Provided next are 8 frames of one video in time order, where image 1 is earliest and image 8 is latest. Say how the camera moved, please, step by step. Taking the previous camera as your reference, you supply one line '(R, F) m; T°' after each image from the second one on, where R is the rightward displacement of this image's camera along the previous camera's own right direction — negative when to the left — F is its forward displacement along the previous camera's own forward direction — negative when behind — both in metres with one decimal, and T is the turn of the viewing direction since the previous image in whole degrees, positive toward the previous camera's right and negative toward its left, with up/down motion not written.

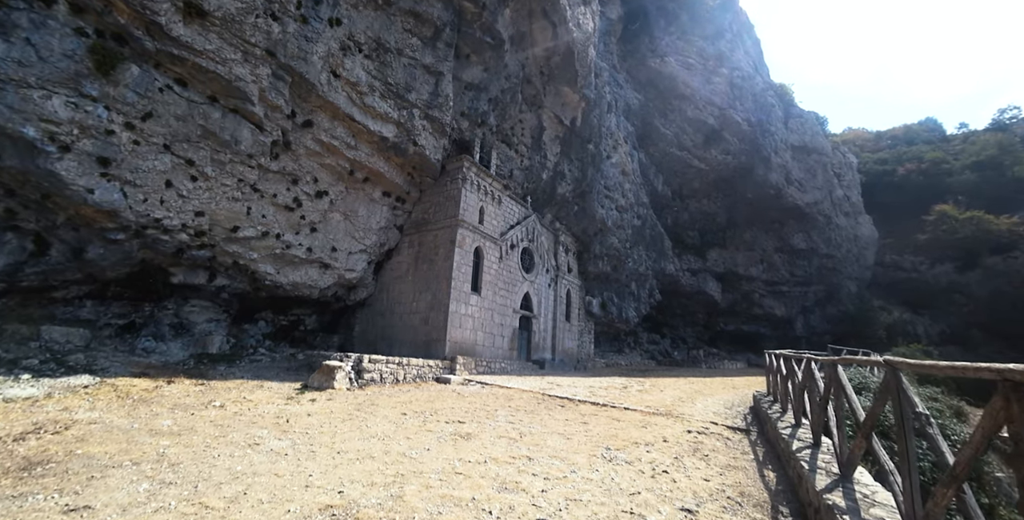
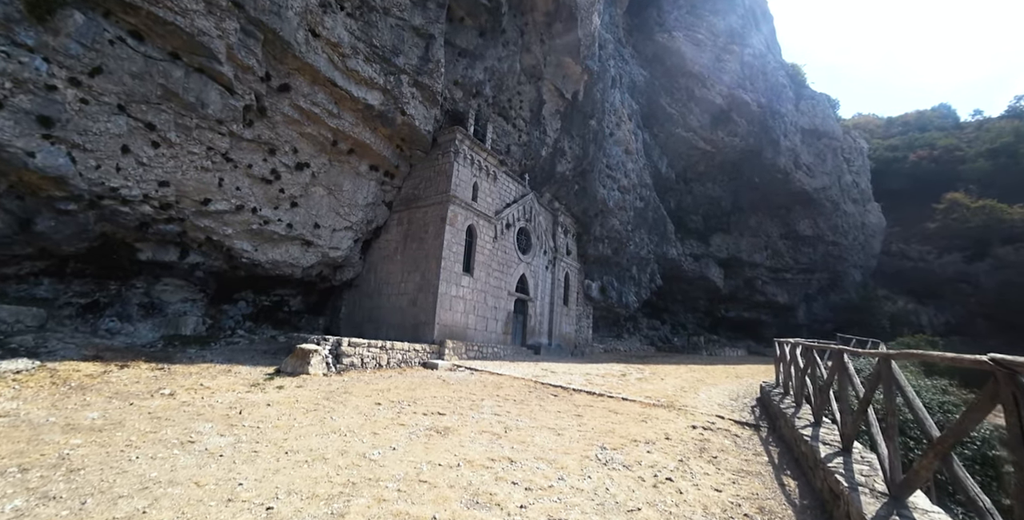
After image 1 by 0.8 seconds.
(+0.2, +0.8) m; 0°
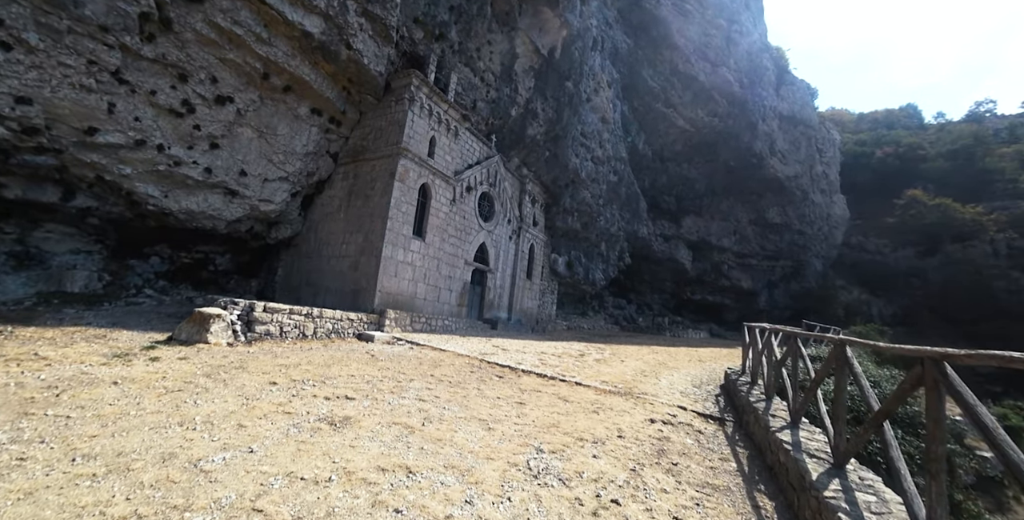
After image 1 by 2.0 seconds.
(+0.5, +1.2) m; +4°
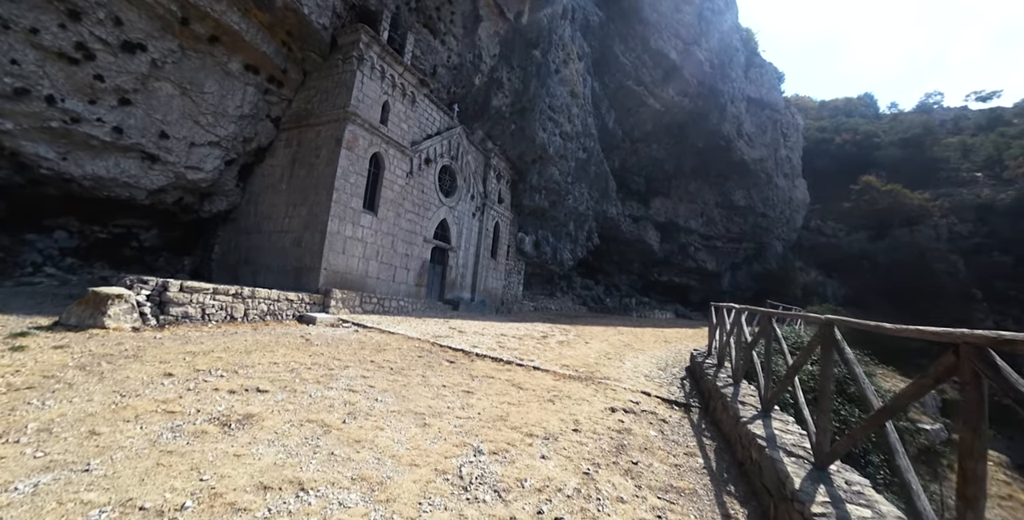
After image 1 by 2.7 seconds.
(+0.3, +0.7) m; +4°
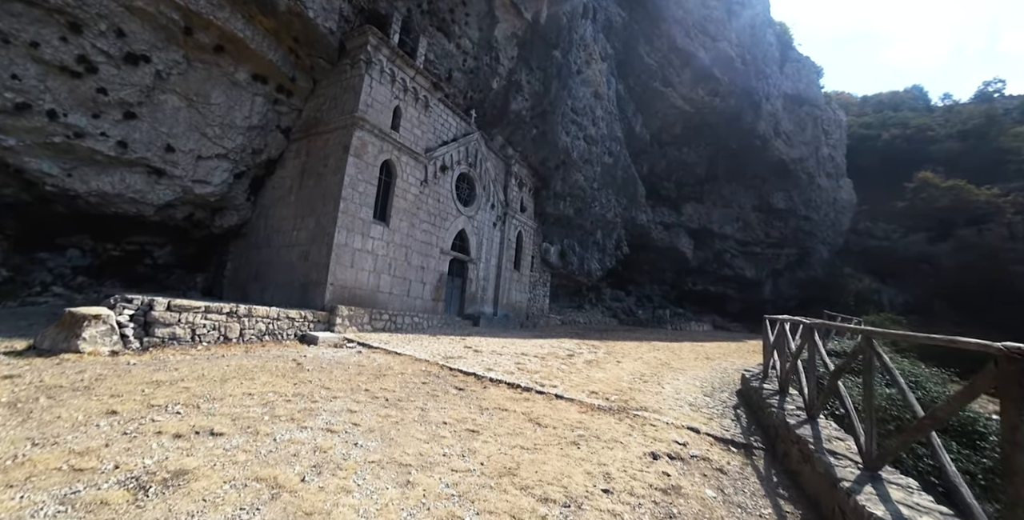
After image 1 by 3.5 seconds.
(+0.2, +0.9) m; -4°
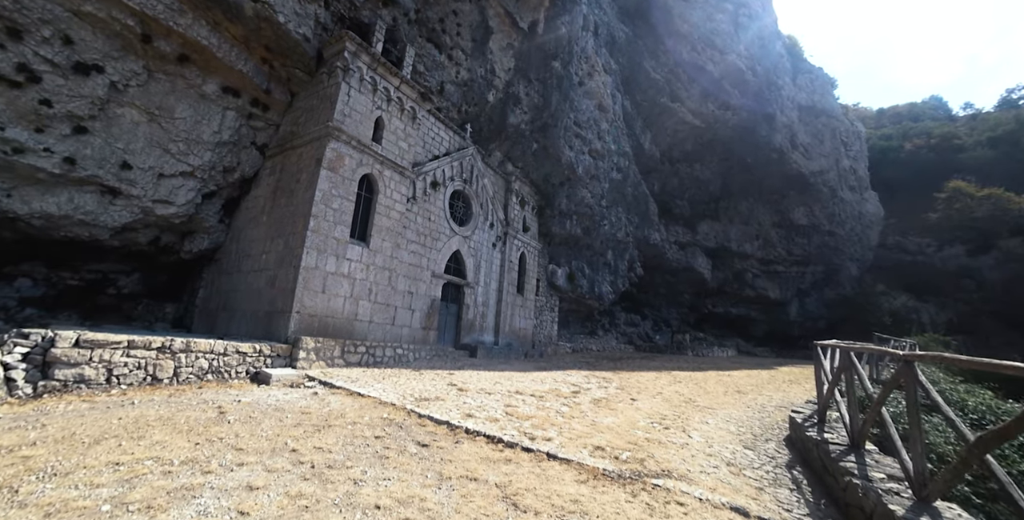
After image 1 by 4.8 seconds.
(+0.4, +1.3) m; -2°
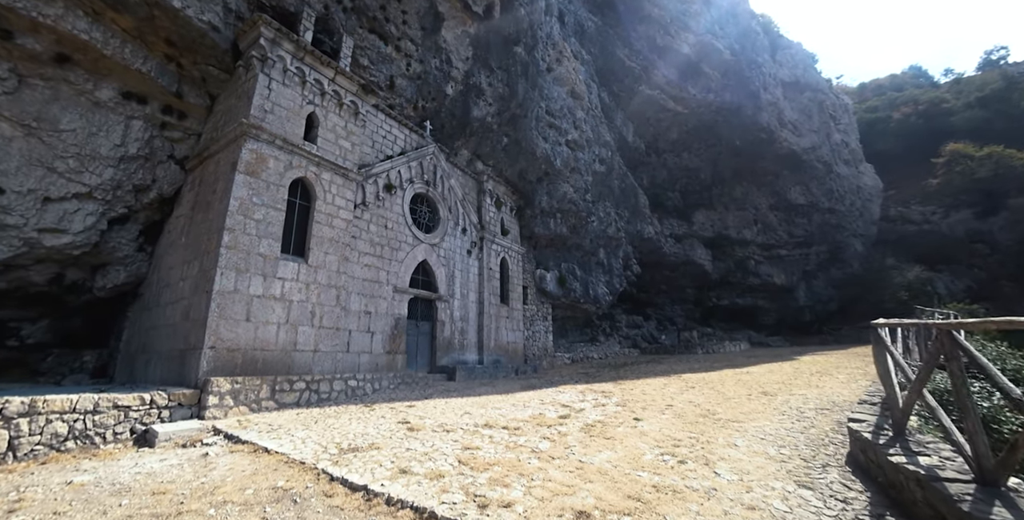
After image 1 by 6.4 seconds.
(+0.6, +1.5) m; 0°
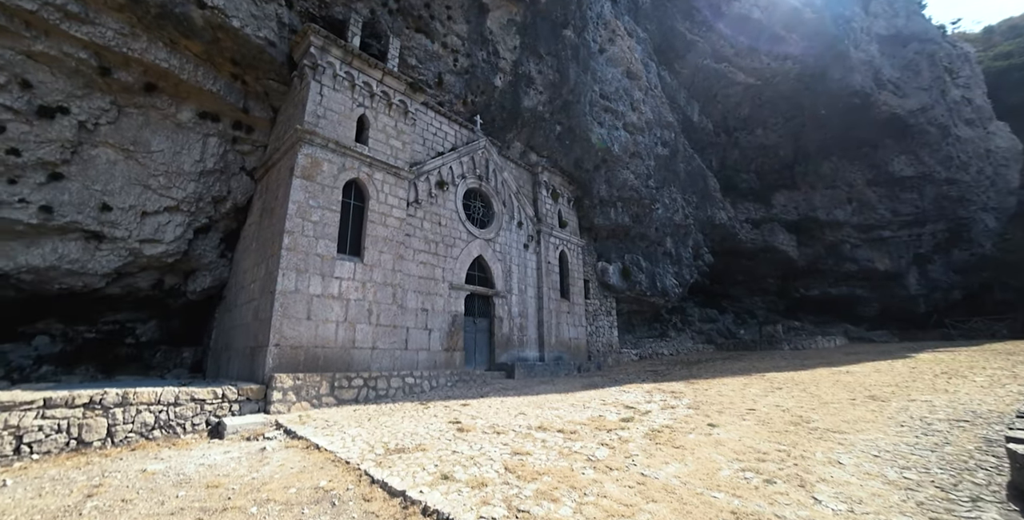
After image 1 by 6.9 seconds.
(+0.2, +0.4) m; -9°
